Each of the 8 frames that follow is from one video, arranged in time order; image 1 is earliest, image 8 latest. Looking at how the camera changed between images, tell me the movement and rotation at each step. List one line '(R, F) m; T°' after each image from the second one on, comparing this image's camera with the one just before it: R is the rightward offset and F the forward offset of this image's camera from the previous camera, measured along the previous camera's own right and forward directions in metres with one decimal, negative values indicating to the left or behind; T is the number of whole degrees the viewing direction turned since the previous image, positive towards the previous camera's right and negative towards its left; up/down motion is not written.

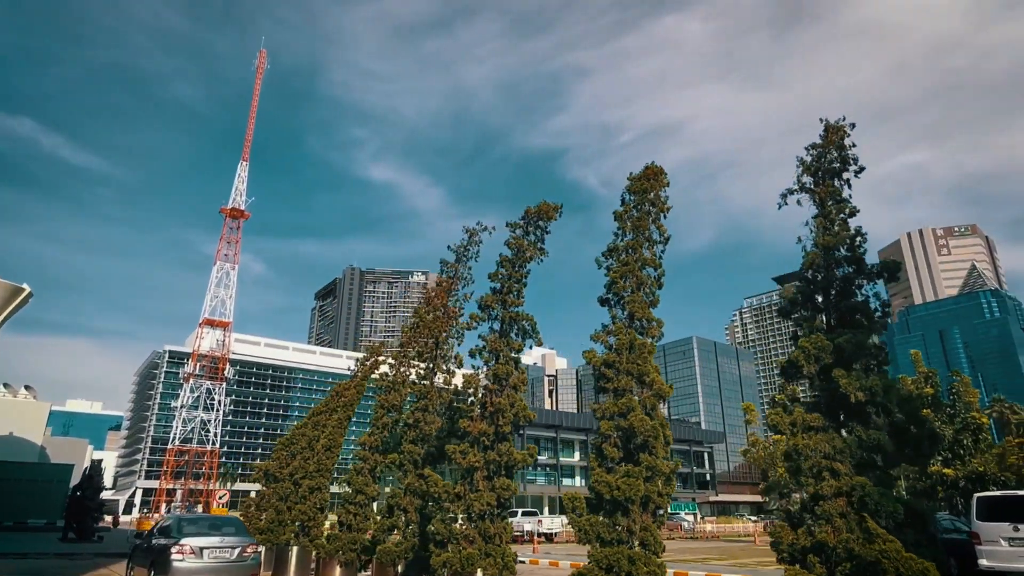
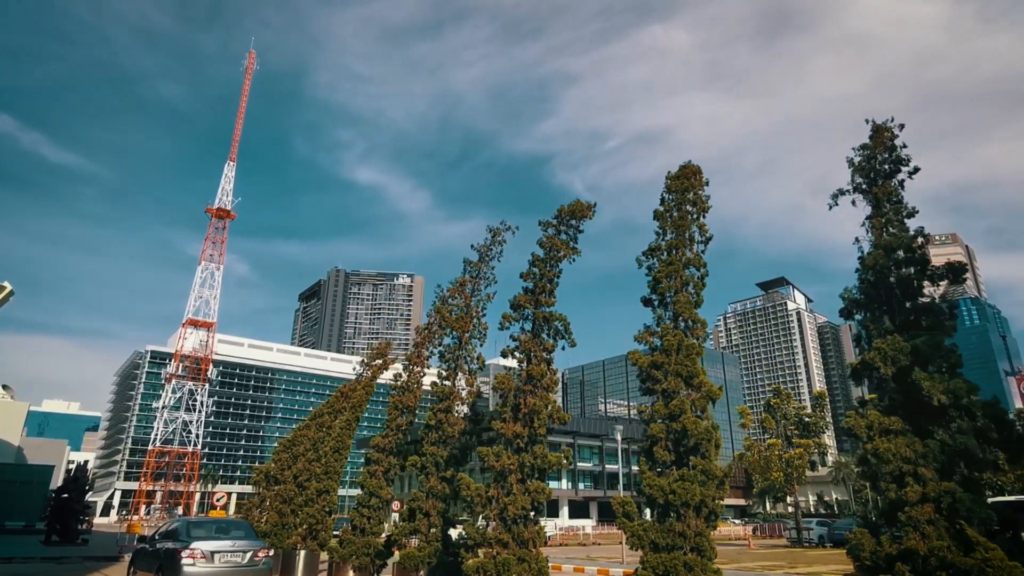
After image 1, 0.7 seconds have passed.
(-1.0, +0.3) m; +1°
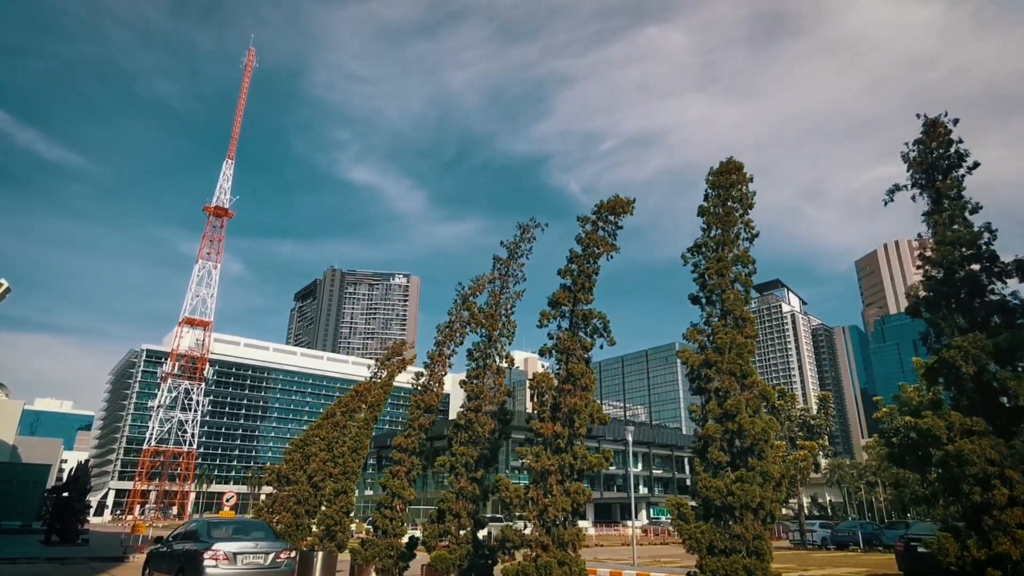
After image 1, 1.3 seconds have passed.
(-0.8, +0.3) m; 0°
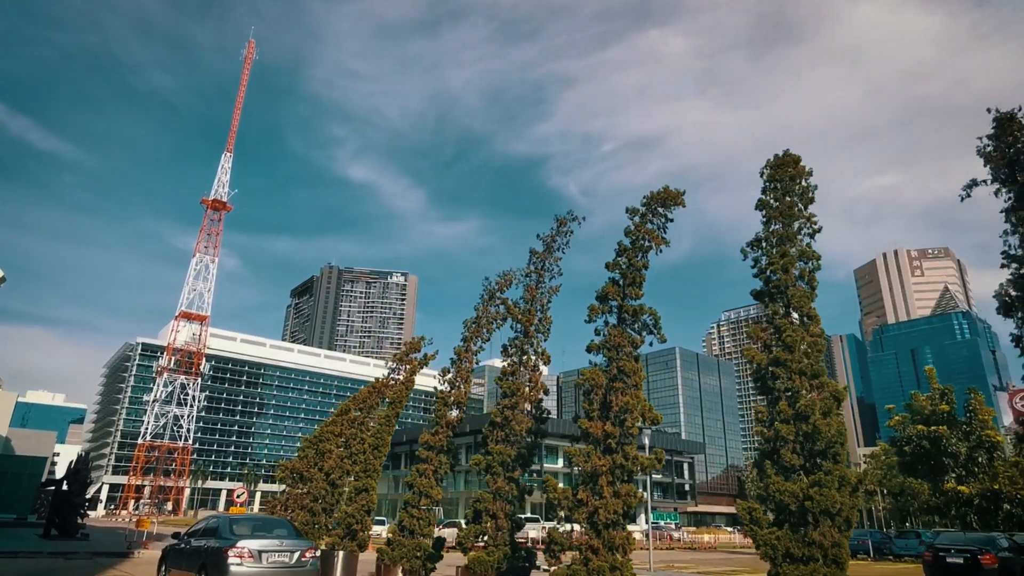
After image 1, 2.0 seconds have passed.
(-1.0, +0.4) m; 0°
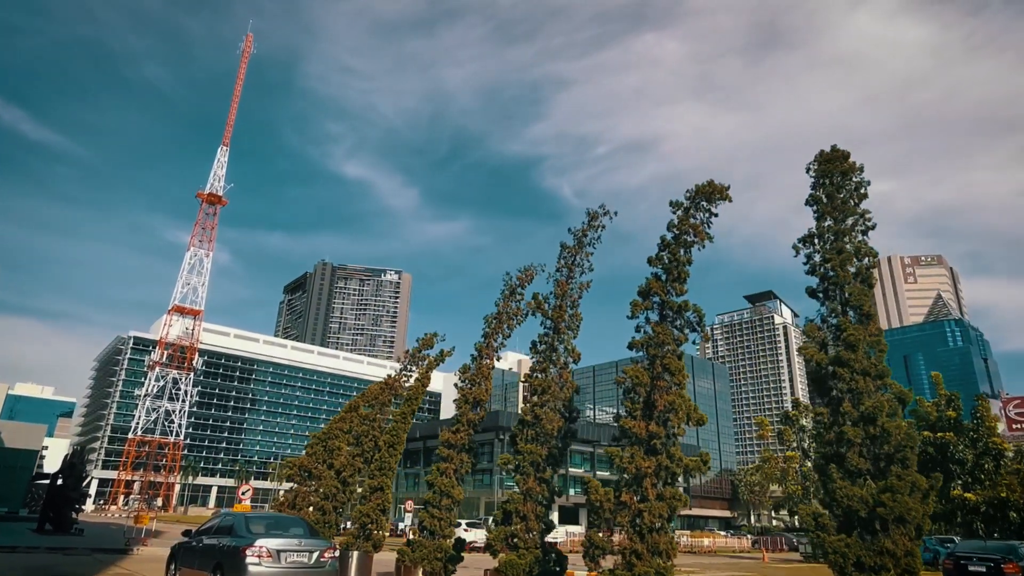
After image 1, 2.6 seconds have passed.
(-0.9, +0.4) m; +1°
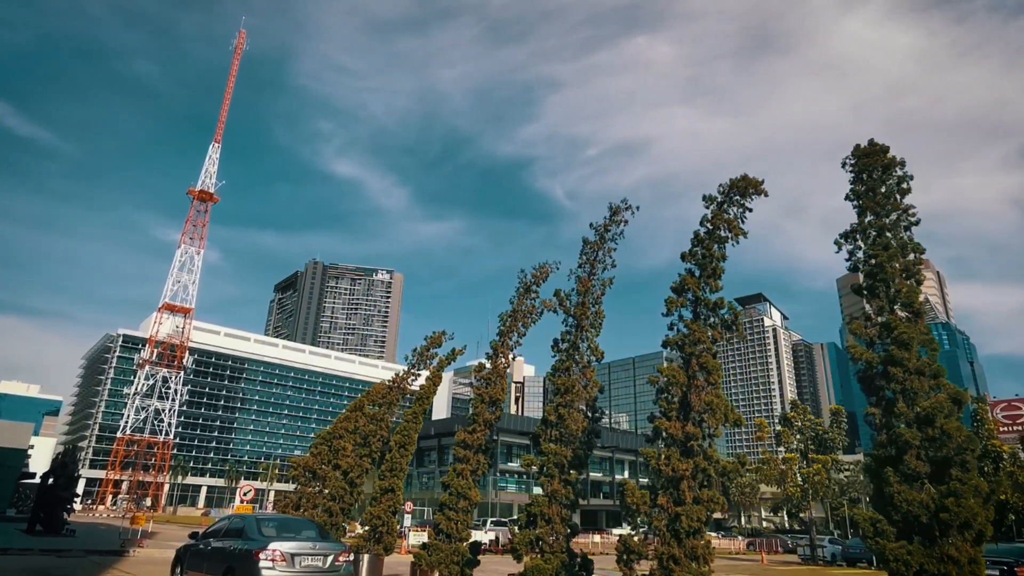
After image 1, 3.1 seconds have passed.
(-0.7, +0.4) m; +1°
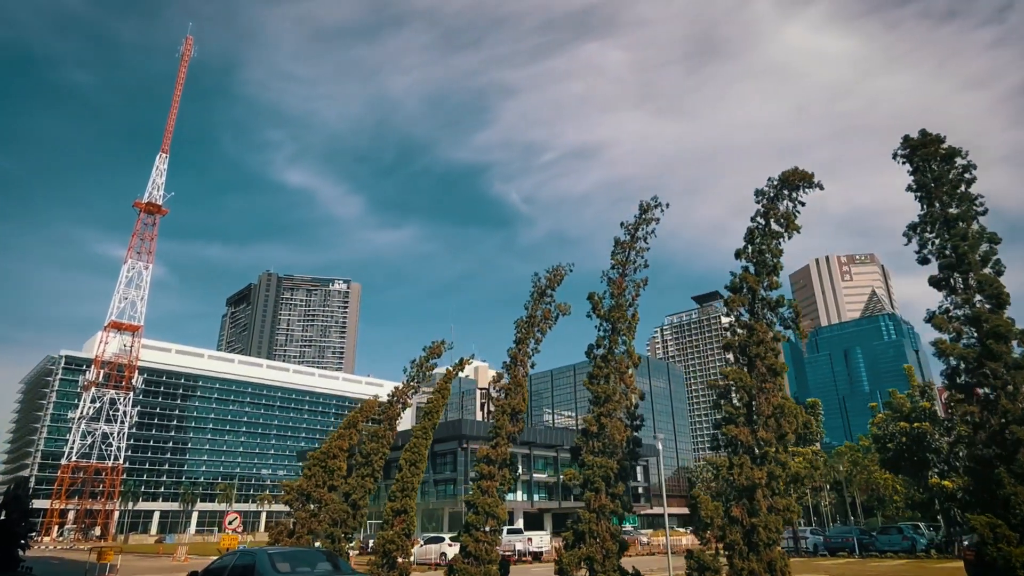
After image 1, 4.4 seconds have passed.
(-1.5, +0.8) m; +4°
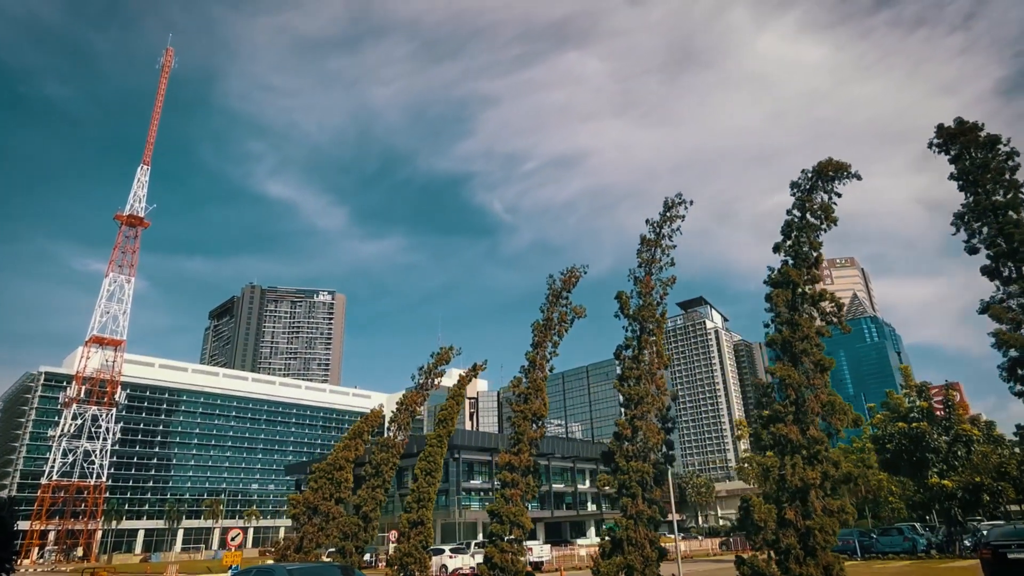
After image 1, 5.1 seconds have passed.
(-0.8, +0.4) m; +1°
